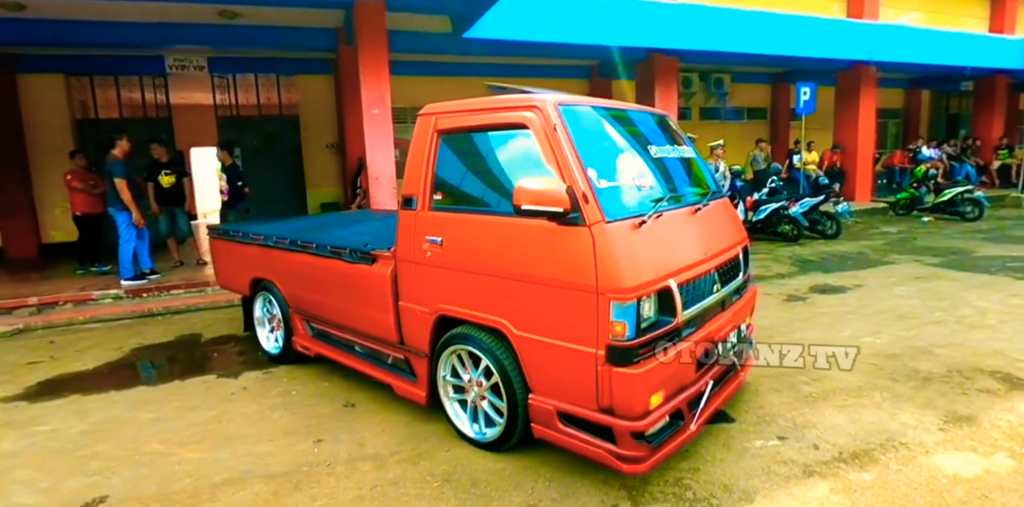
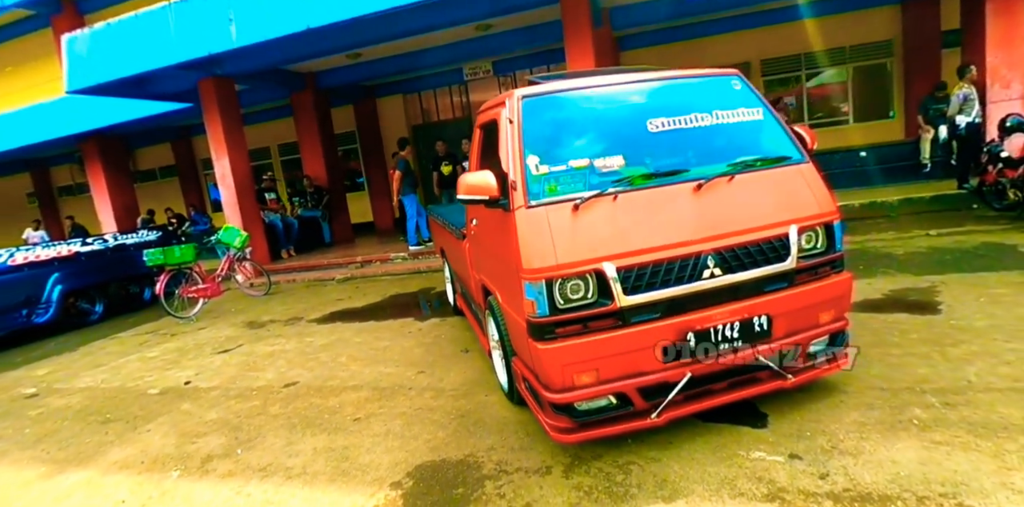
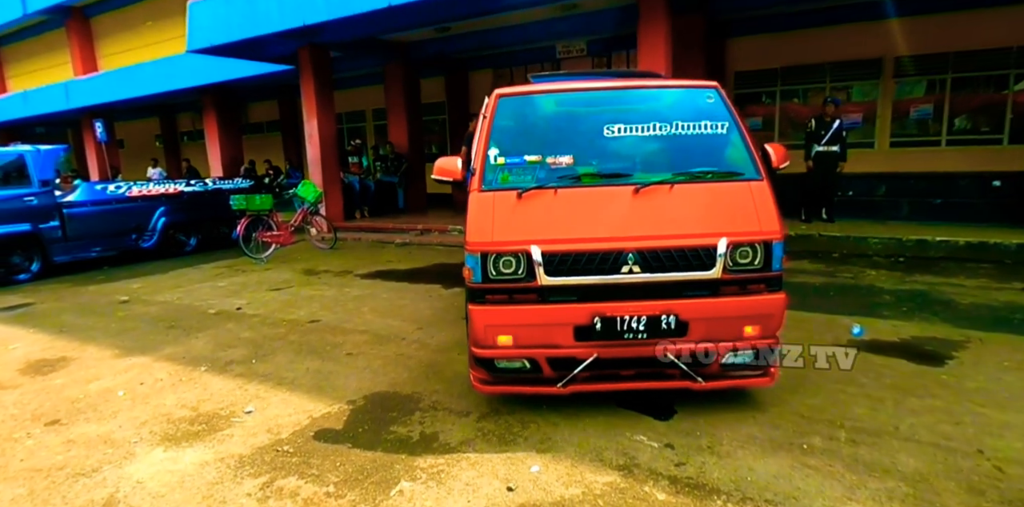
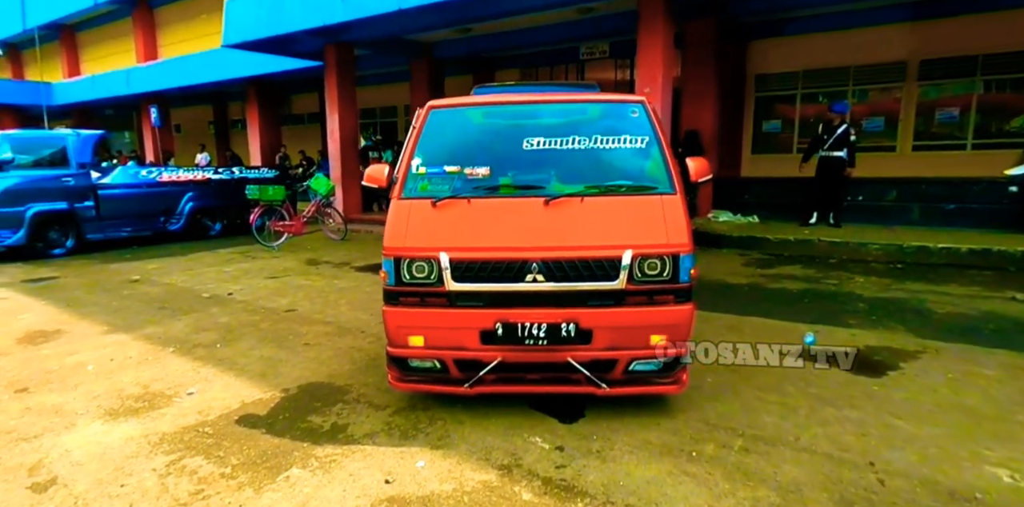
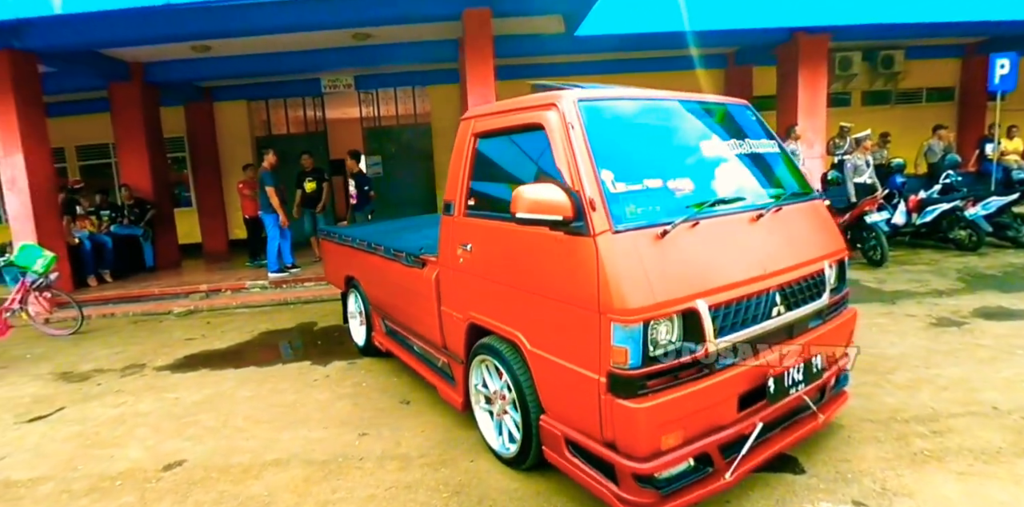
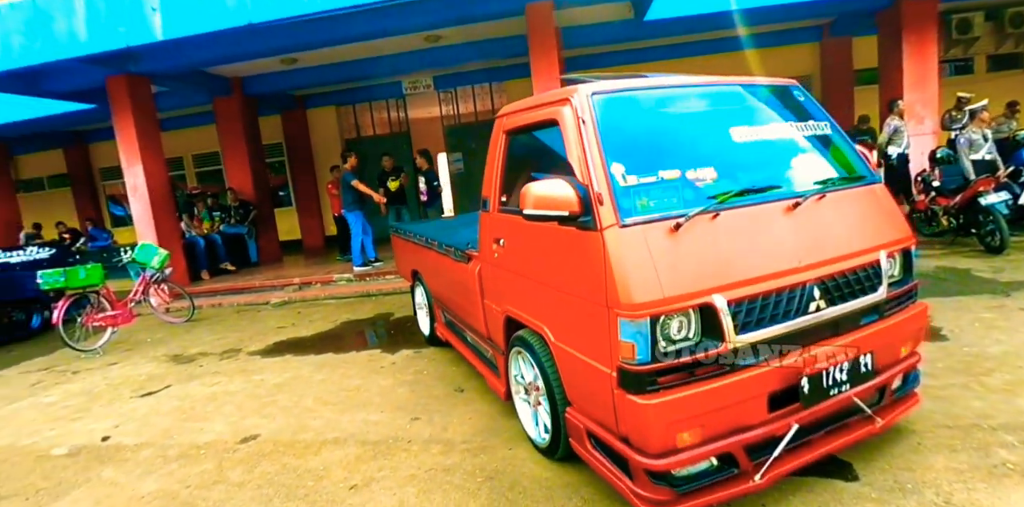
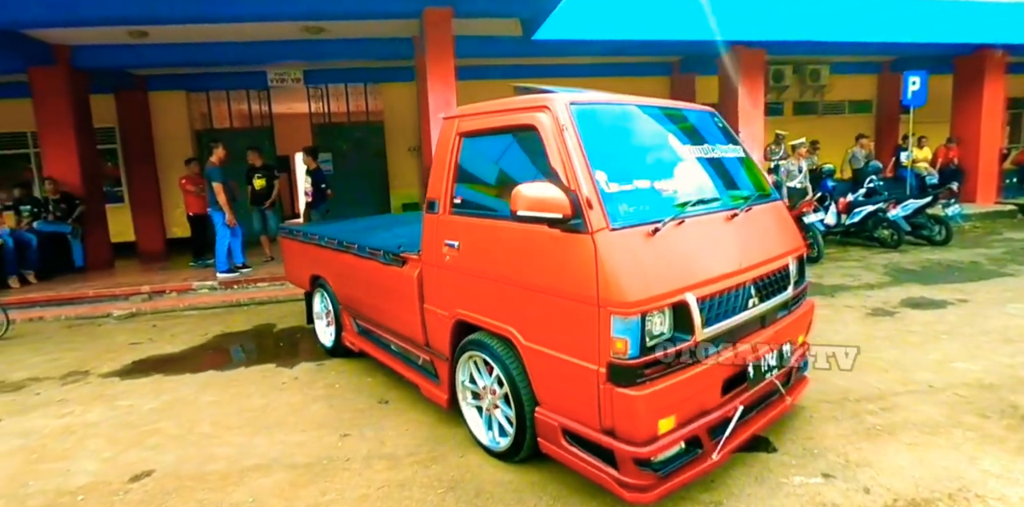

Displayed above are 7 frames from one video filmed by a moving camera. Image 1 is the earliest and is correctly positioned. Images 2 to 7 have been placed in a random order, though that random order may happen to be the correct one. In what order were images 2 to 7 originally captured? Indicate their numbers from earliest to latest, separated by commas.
7, 5, 6, 2, 3, 4
